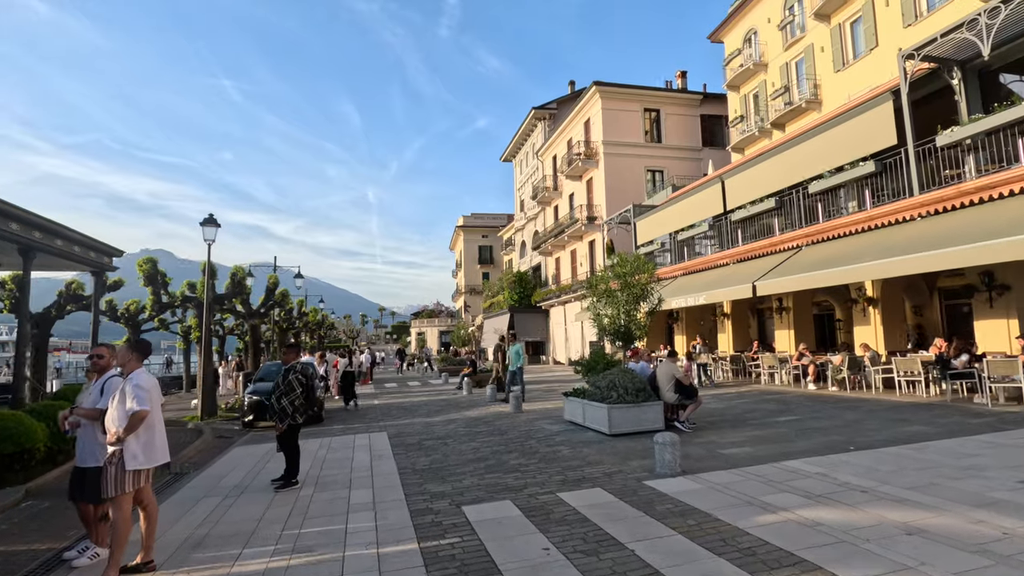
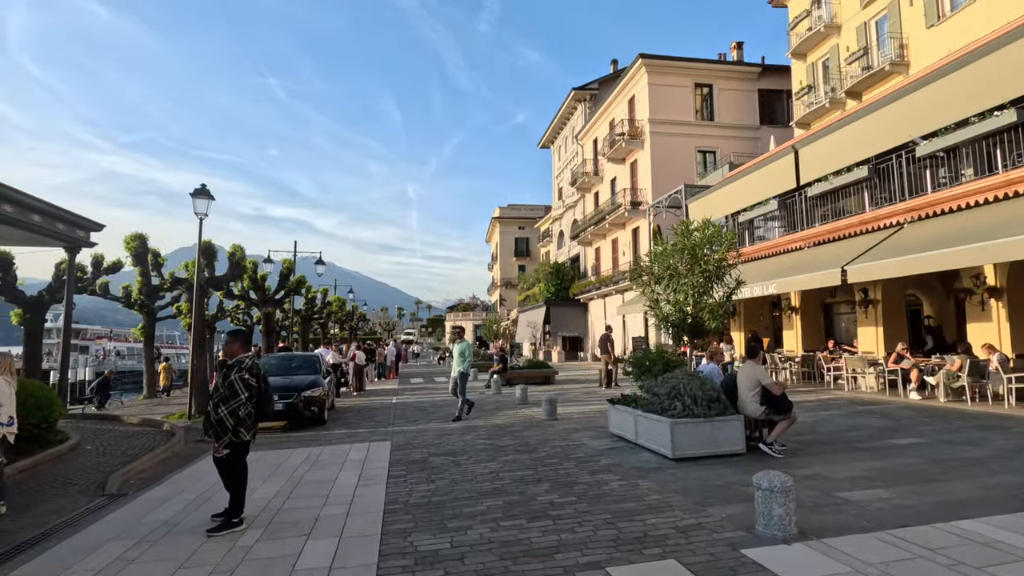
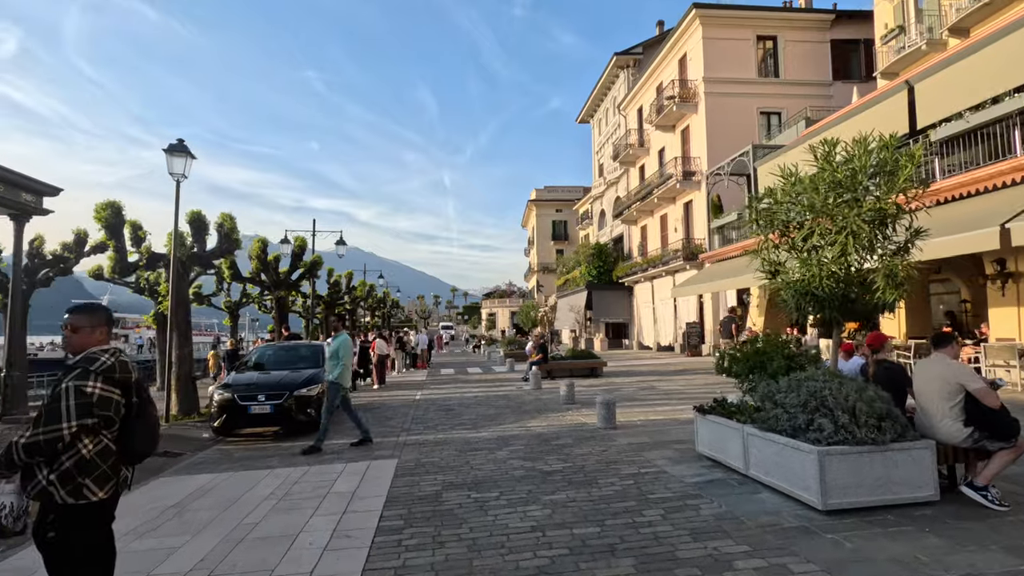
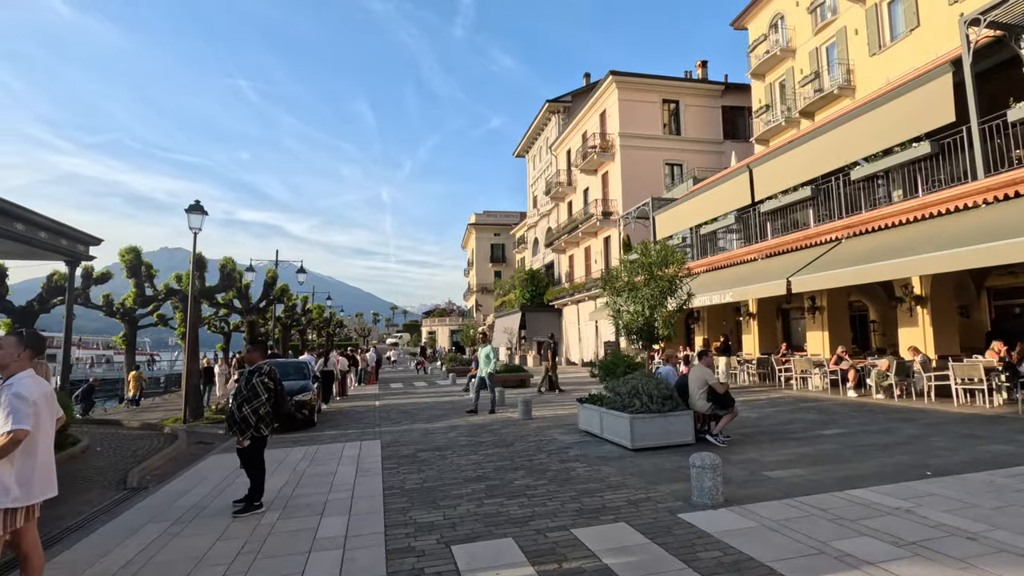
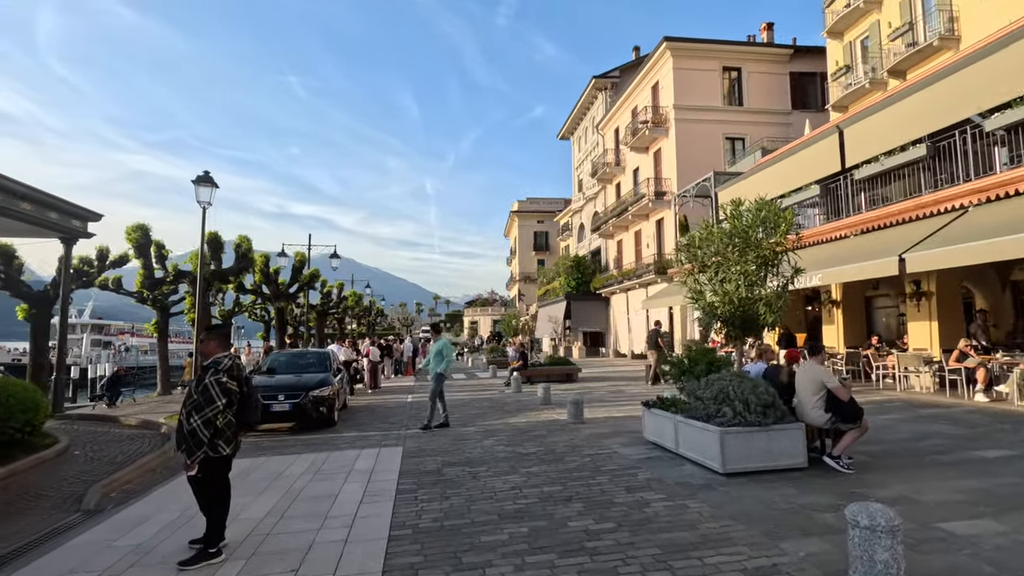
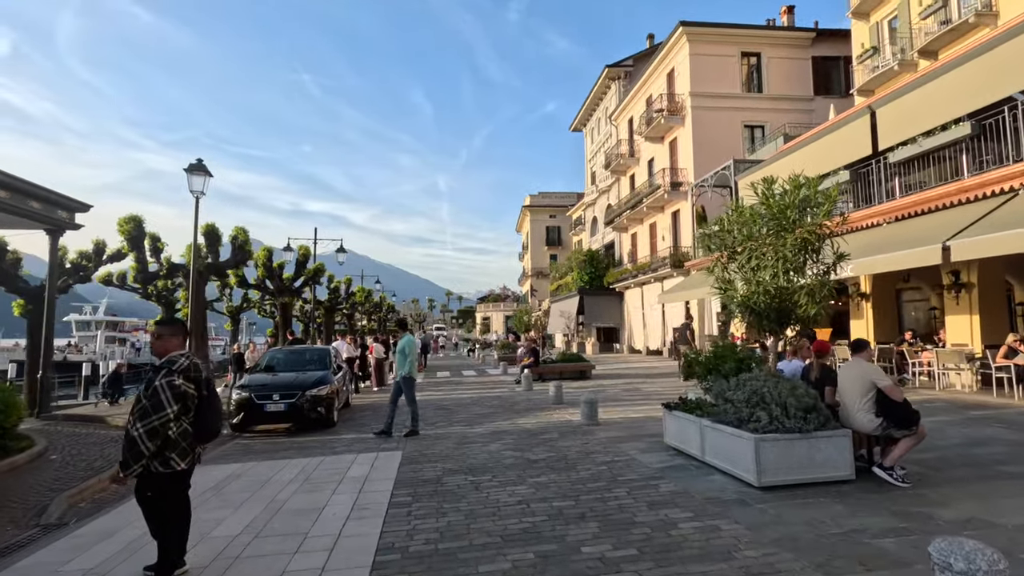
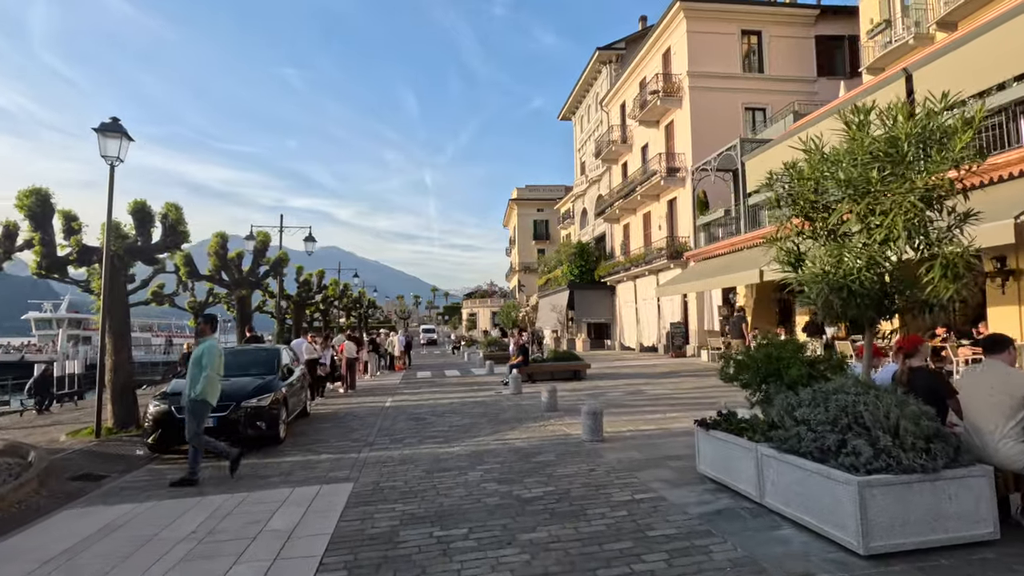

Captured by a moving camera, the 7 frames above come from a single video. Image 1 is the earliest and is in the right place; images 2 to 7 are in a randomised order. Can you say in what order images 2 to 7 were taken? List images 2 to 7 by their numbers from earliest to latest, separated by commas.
4, 2, 5, 6, 3, 7
